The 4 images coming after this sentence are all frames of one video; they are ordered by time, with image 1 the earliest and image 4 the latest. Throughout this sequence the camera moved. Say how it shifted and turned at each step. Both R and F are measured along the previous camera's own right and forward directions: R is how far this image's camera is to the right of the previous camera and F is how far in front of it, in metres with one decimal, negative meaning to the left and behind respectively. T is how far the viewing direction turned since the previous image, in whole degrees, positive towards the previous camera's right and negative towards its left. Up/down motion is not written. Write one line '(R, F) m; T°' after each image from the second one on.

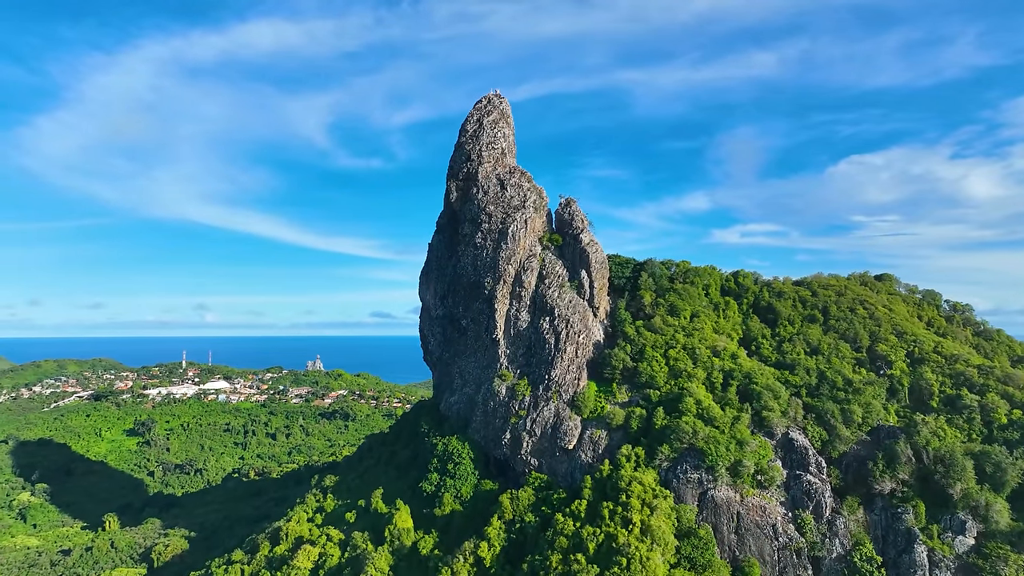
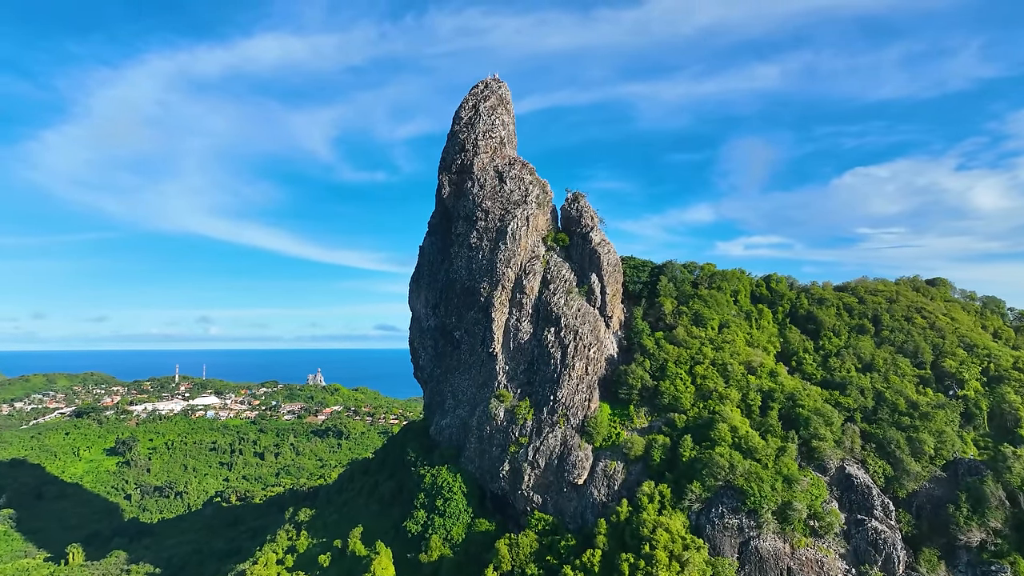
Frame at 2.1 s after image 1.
(+0.3, +5.7) m; 0°
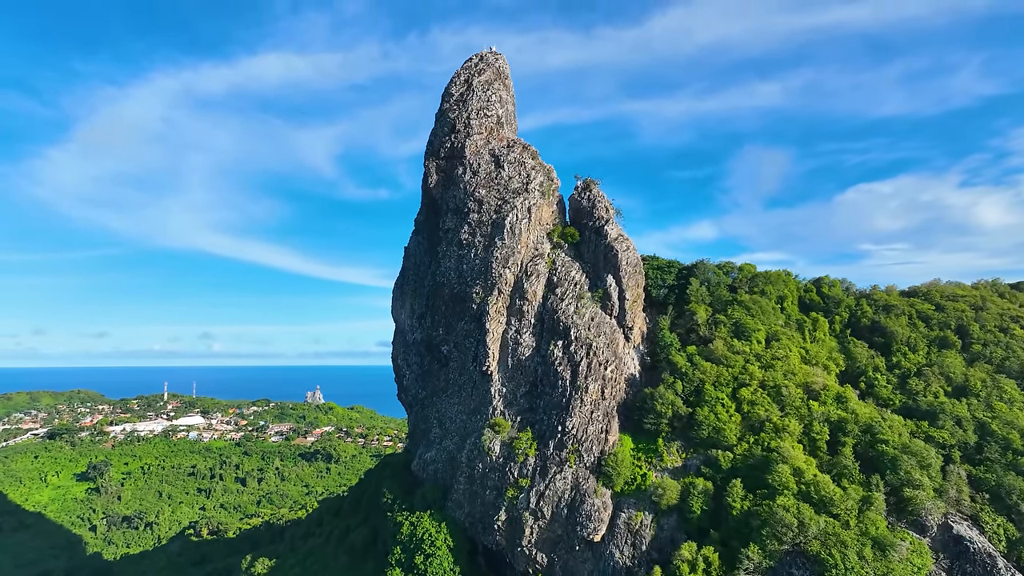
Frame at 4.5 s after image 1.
(+0.2, +6.7) m; 0°
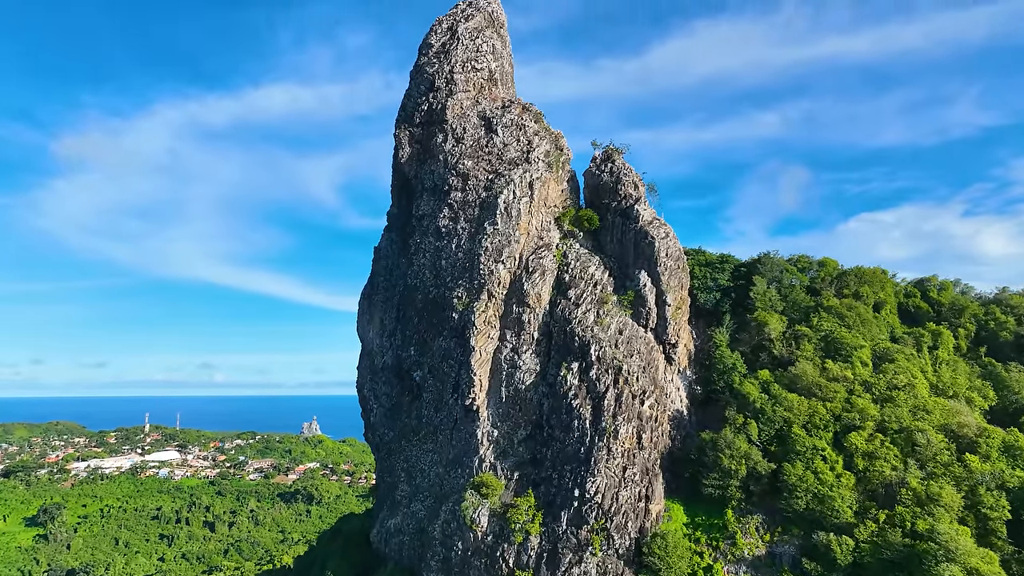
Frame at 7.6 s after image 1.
(+0.3, +8.8) m; 0°
